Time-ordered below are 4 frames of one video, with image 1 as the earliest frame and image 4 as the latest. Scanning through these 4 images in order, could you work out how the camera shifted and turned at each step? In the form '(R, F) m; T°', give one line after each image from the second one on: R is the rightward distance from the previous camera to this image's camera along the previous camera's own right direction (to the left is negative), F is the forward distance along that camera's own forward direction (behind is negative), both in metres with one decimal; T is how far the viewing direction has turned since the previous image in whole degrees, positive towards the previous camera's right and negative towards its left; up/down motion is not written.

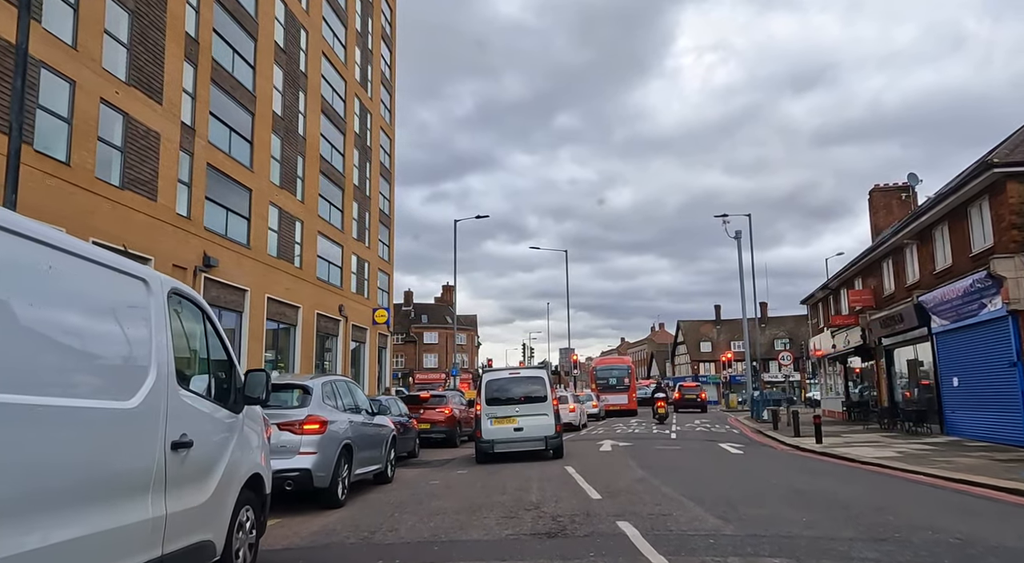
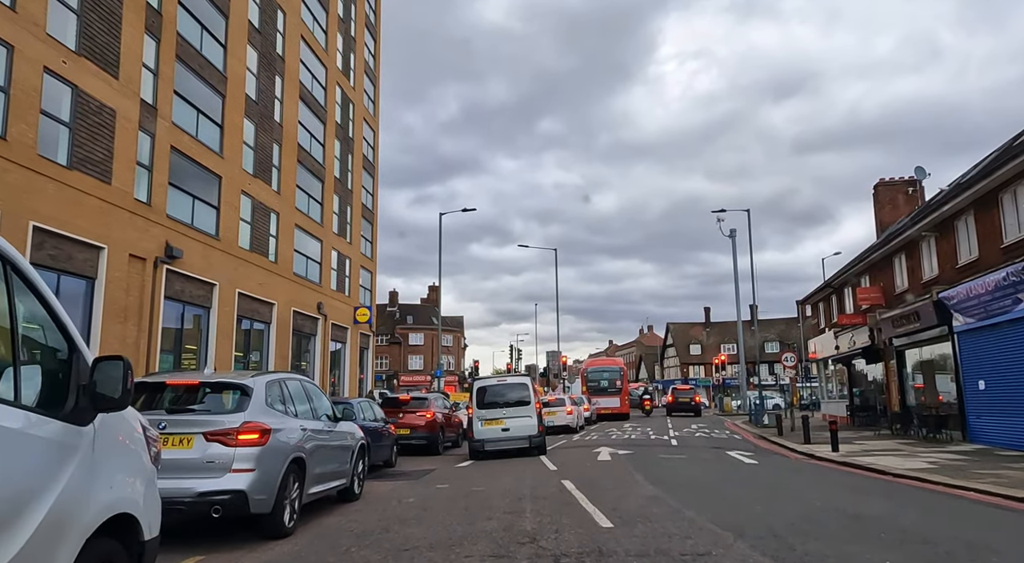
(0.0, +1.6) m; +1°
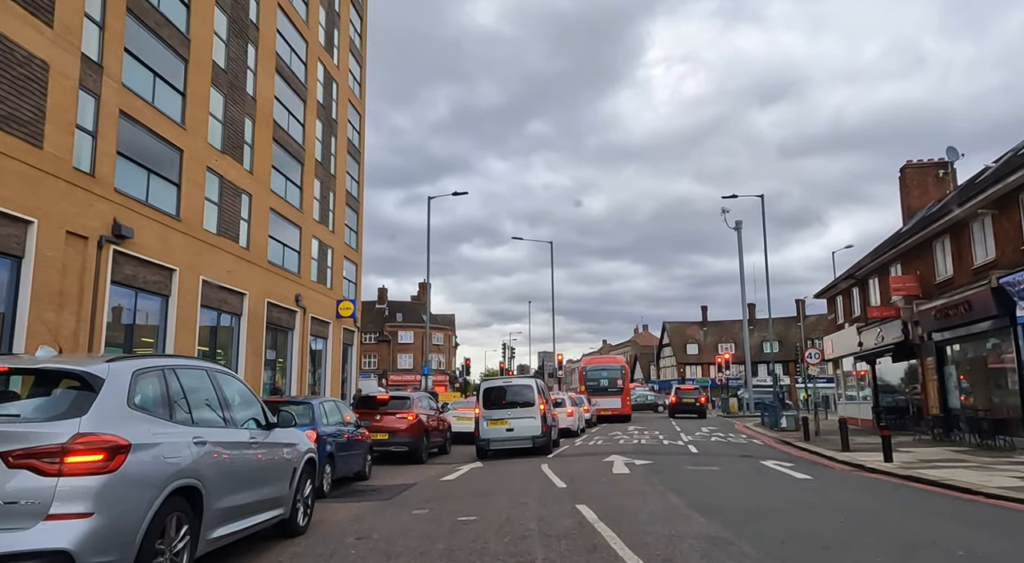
(-0.1, +2.4) m; +1°
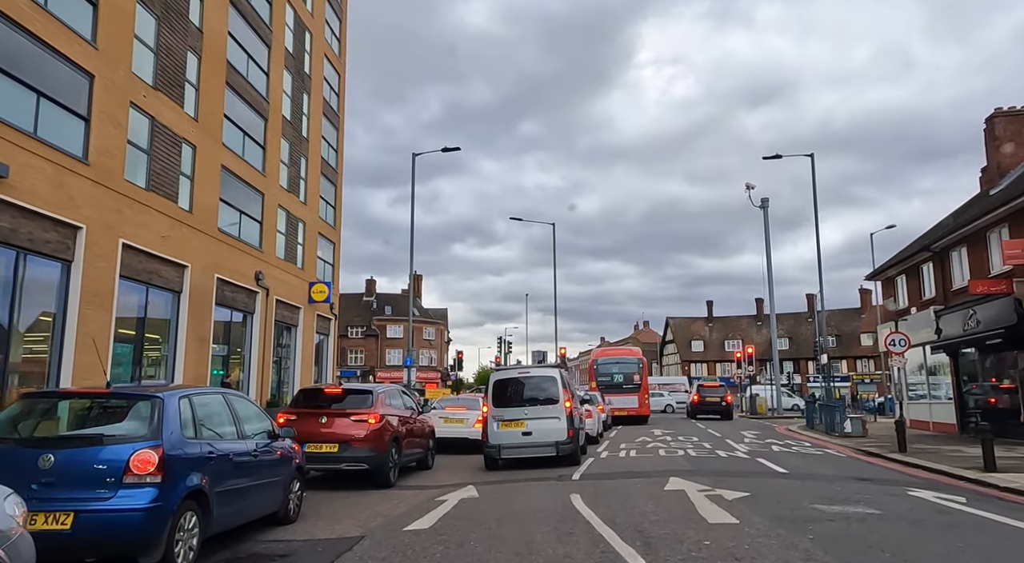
(-0.2, +4.7) m; 0°
